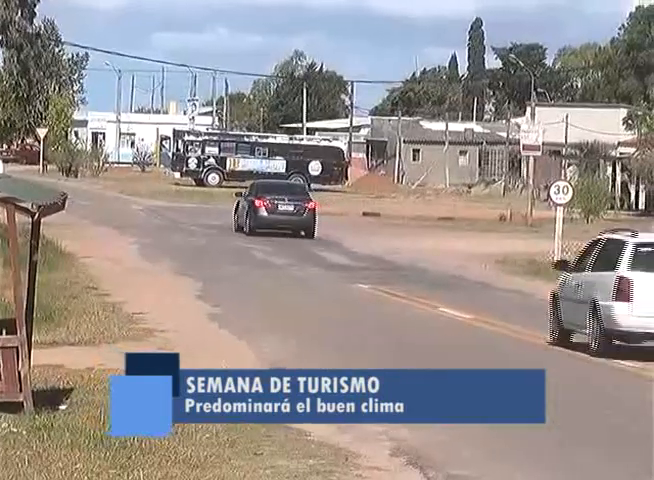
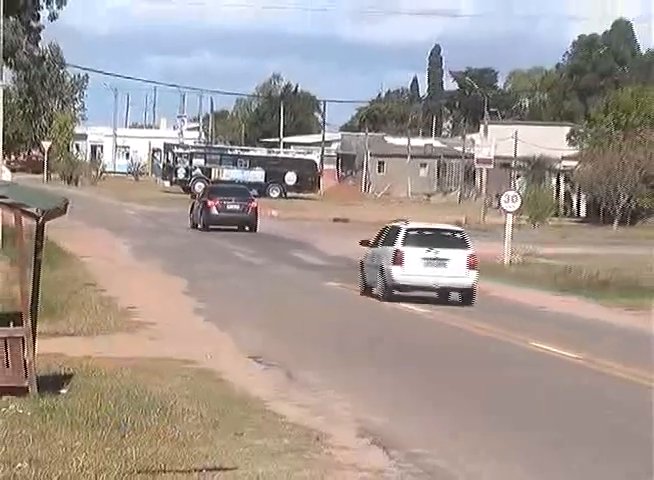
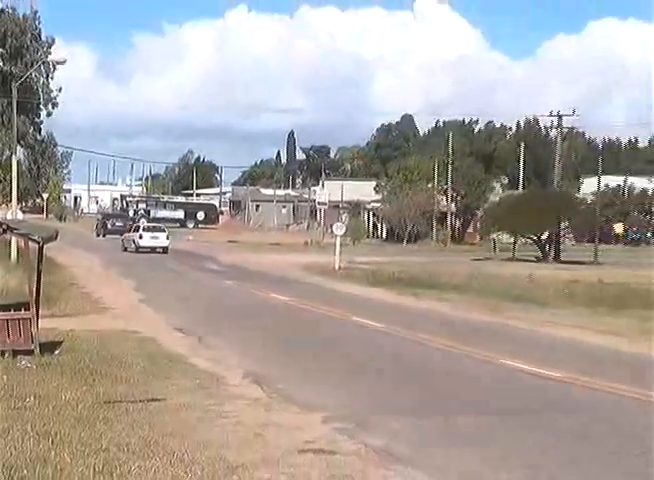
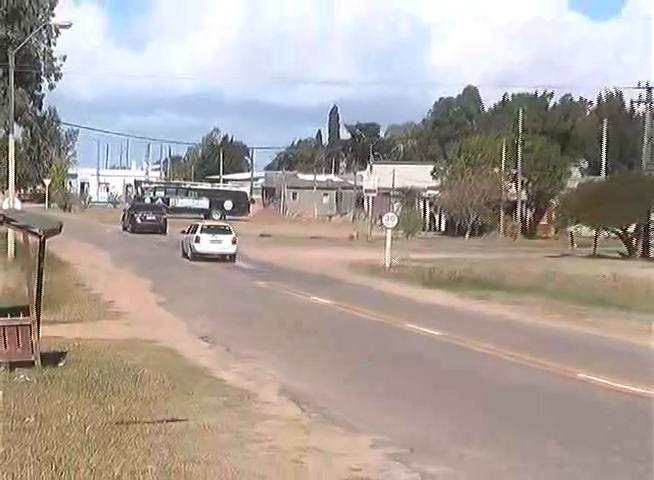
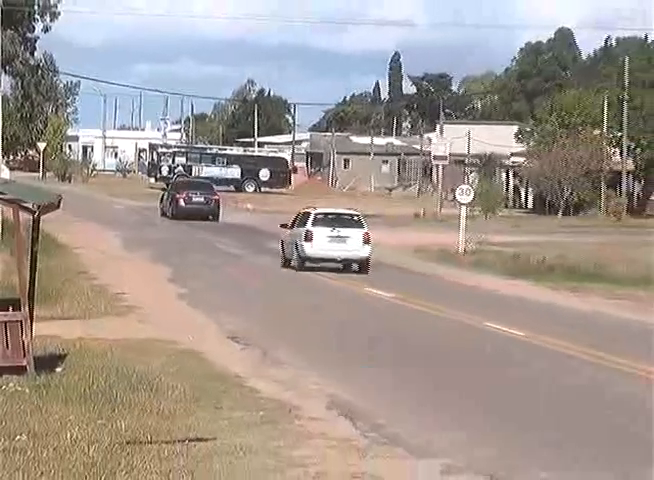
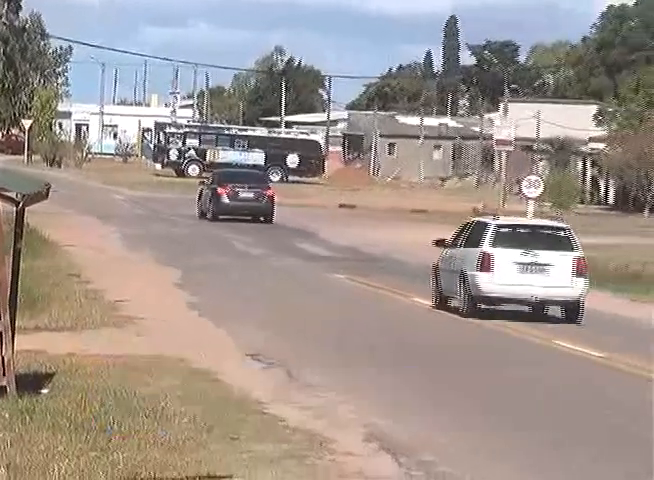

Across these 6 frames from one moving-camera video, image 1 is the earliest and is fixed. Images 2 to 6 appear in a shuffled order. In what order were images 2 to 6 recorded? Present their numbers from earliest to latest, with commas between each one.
6, 2, 5, 4, 3
